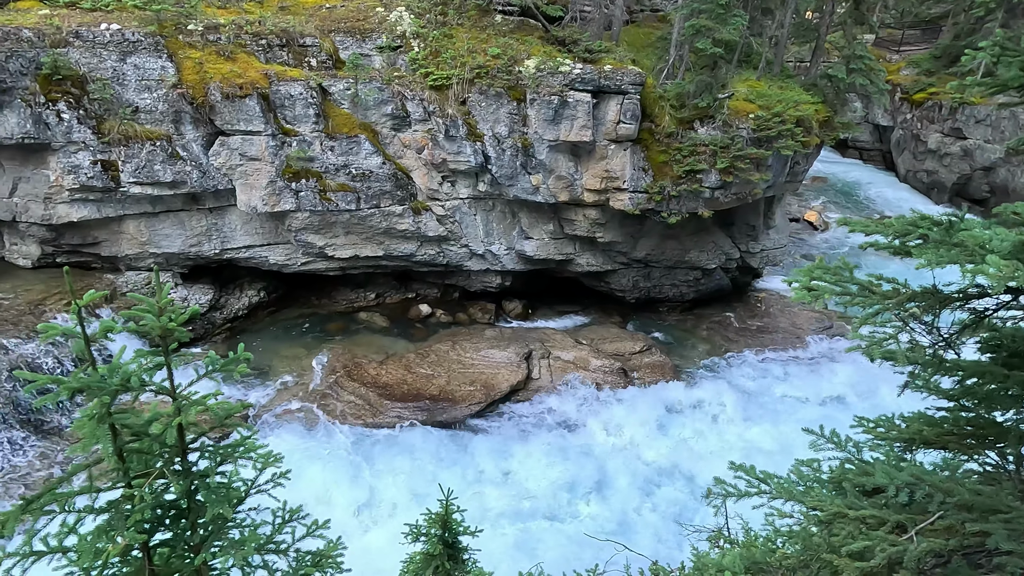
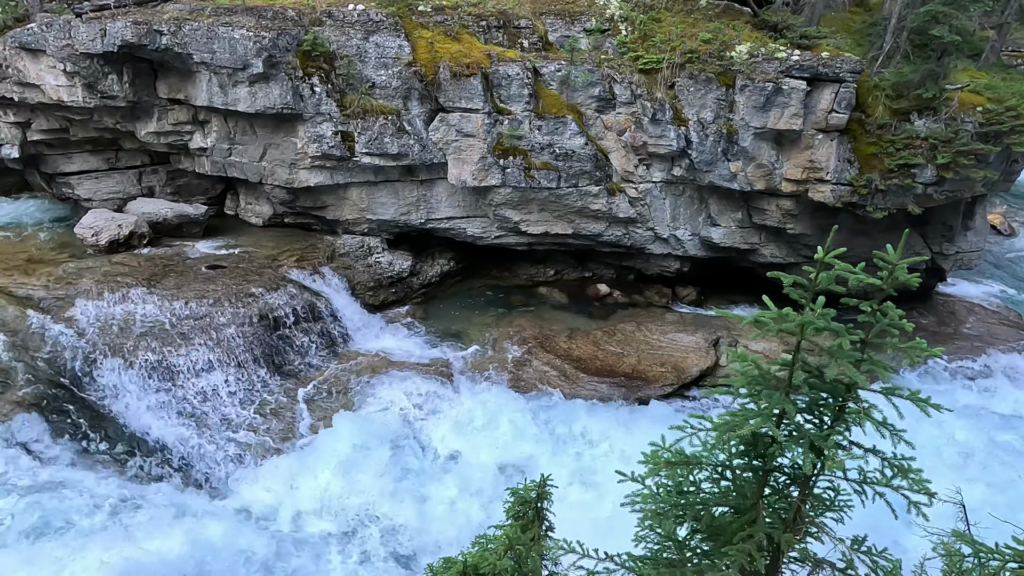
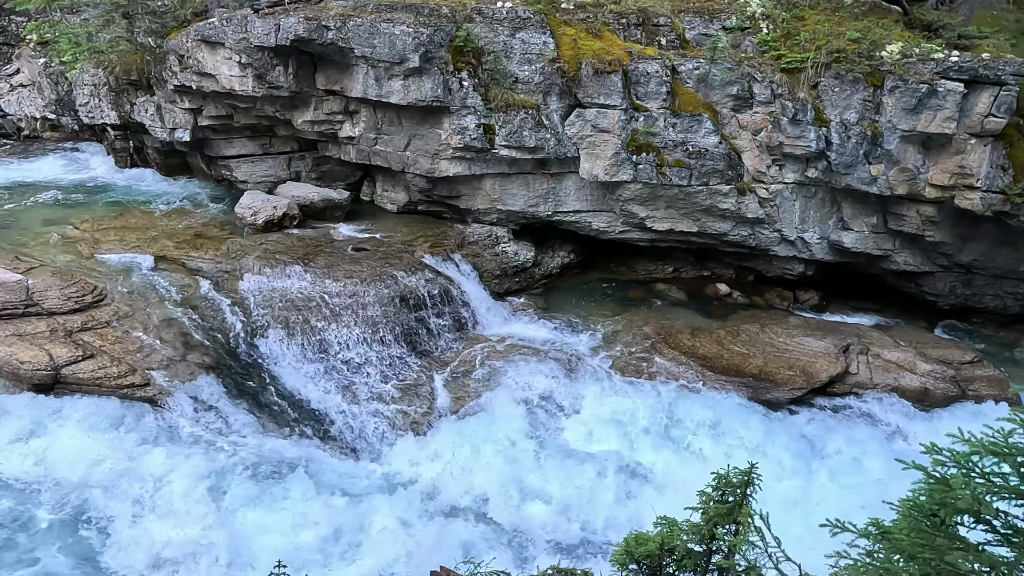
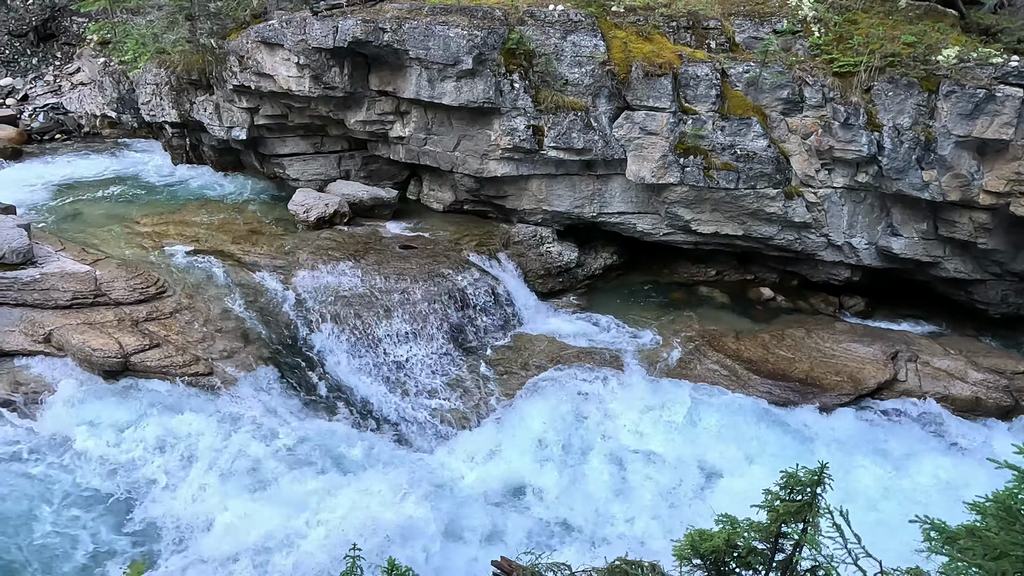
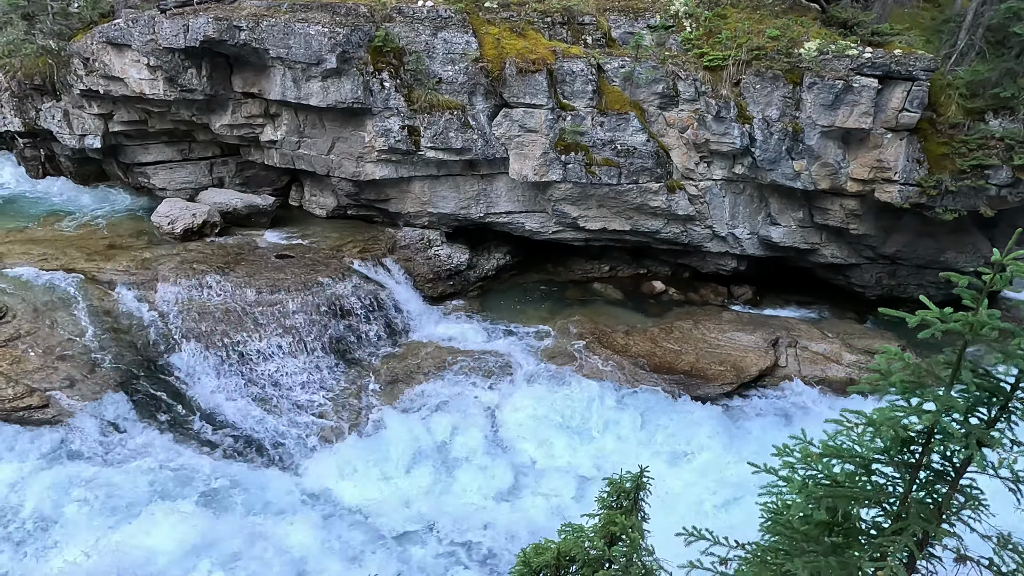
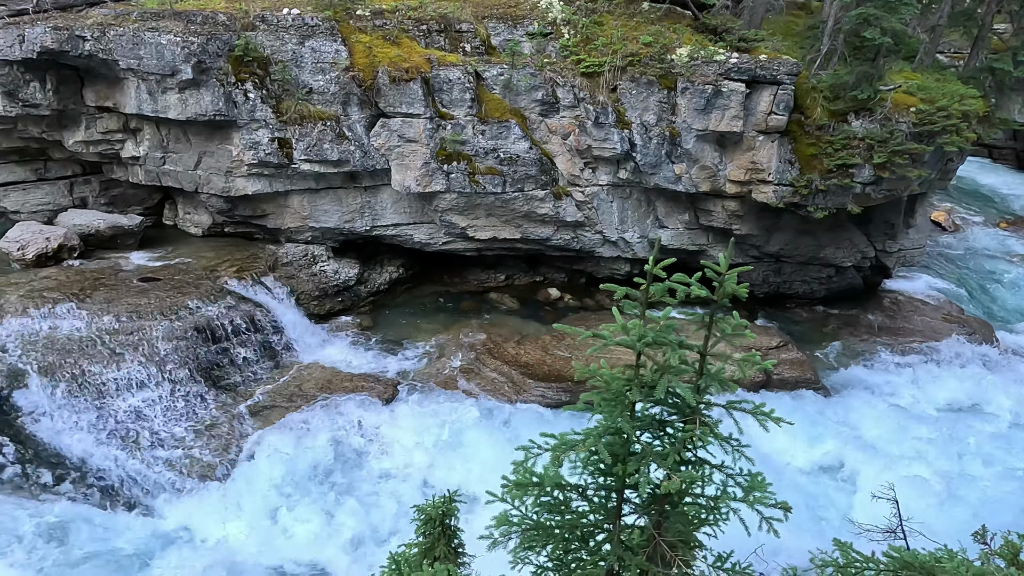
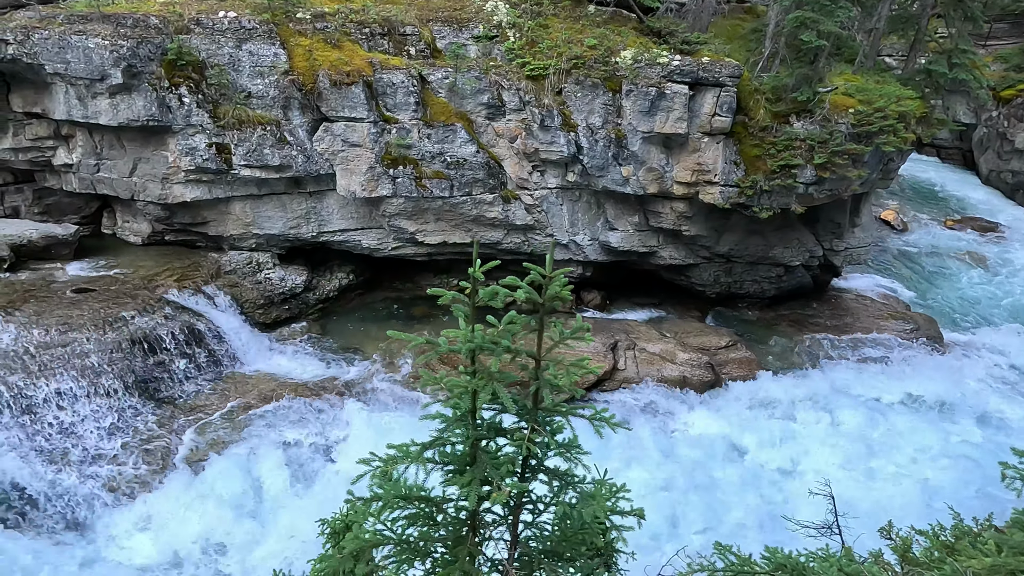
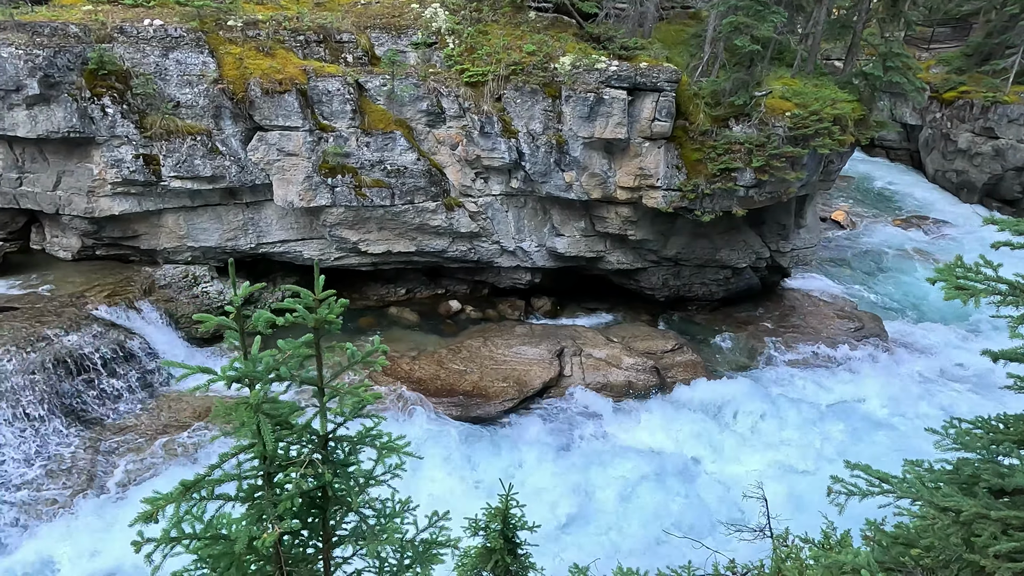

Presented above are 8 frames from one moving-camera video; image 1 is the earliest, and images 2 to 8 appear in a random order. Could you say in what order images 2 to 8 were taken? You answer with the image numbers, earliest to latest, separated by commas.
8, 7, 6, 2, 5, 3, 4
